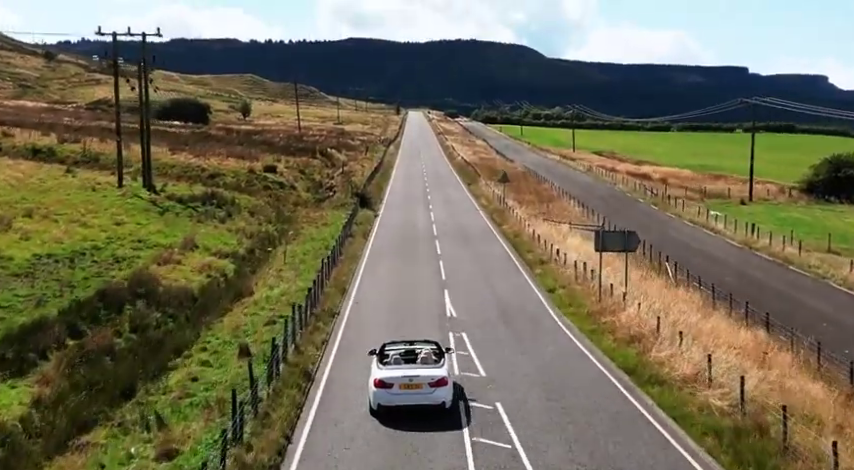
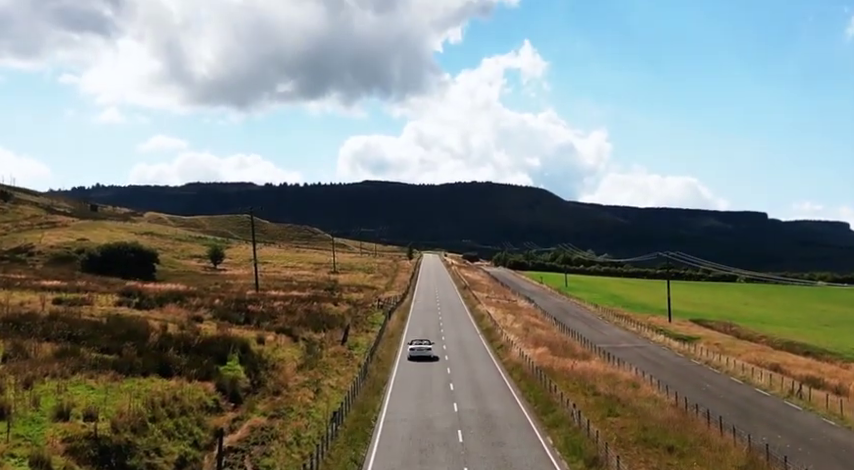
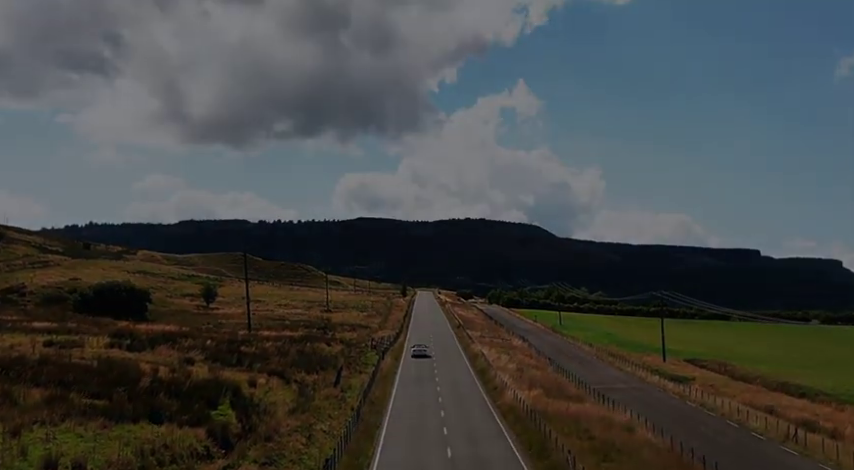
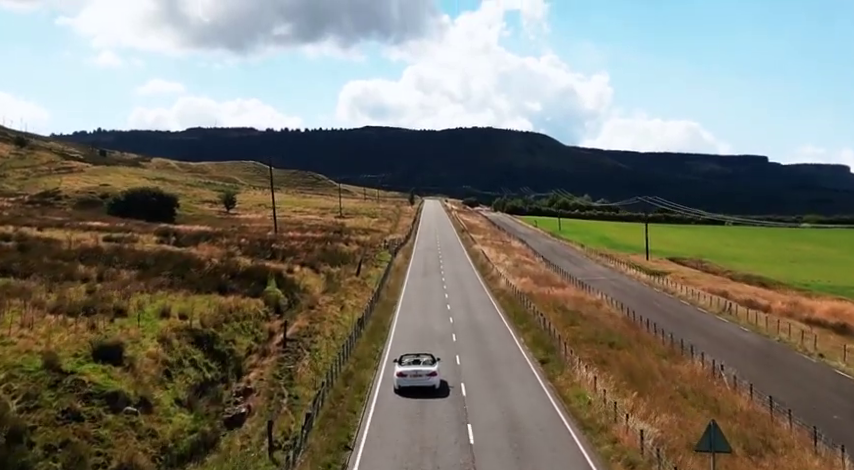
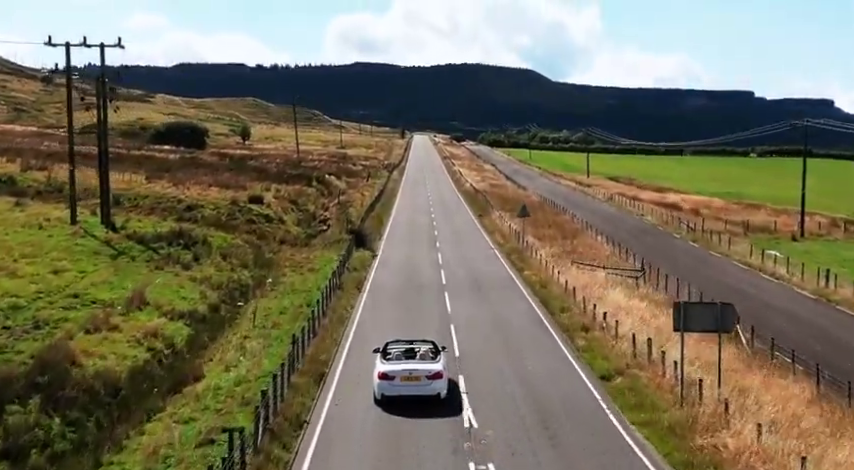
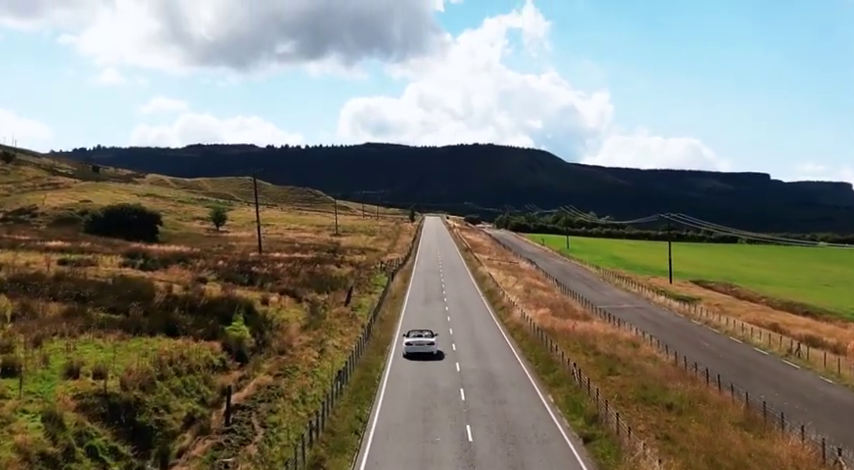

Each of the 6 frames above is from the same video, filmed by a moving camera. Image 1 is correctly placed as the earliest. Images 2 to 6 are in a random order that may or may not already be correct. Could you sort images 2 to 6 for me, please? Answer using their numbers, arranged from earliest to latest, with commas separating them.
5, 4, 6, 2, 3
